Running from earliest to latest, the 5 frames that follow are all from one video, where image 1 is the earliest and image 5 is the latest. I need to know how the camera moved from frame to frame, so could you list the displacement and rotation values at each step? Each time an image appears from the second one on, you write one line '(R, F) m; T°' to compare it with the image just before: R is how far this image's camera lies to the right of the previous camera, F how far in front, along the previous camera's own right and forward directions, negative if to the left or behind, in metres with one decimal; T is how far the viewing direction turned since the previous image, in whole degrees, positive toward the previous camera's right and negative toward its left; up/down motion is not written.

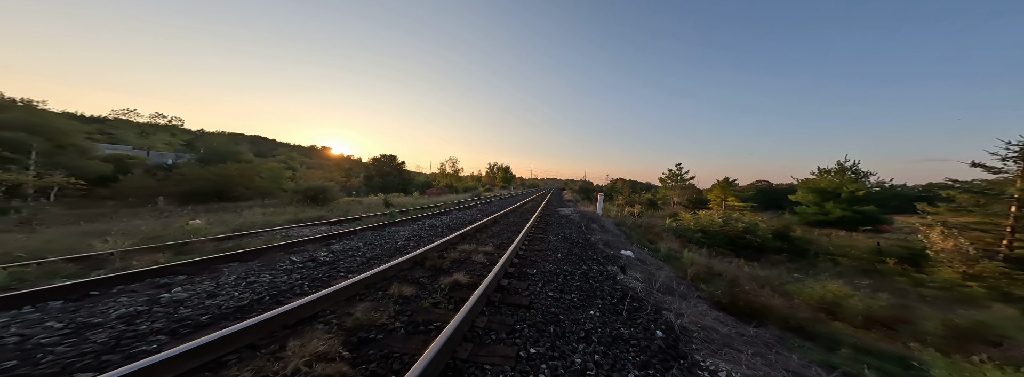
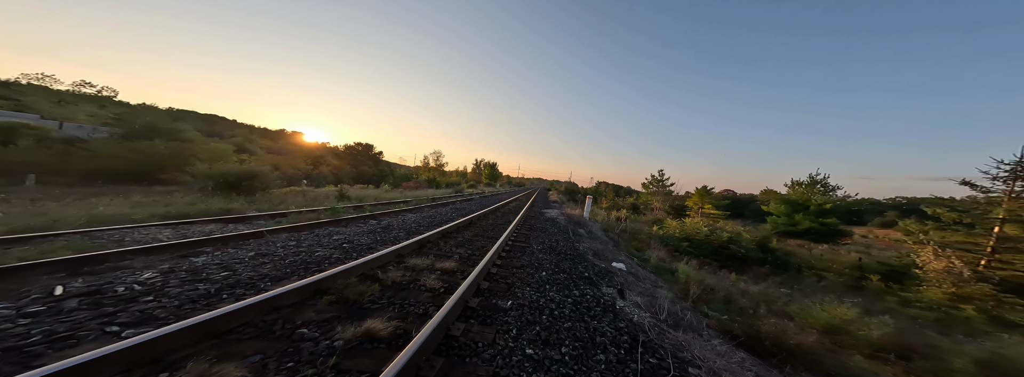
(+0.1, +1.0) m; +4°
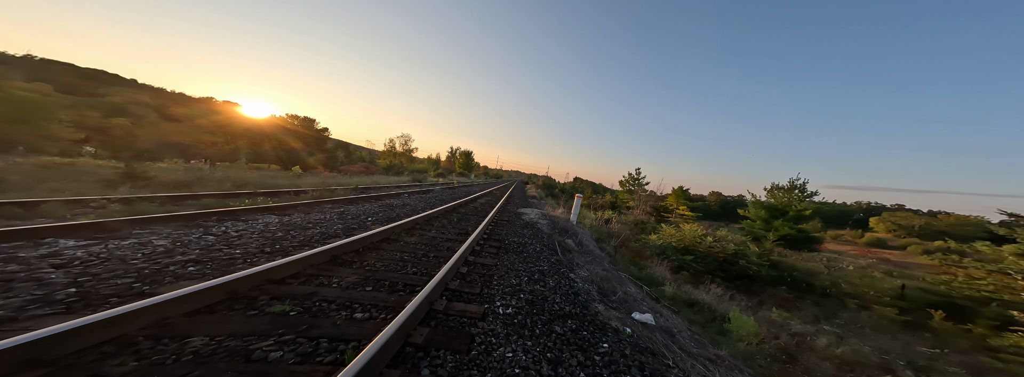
(+0.4, +2.9) m; +5°
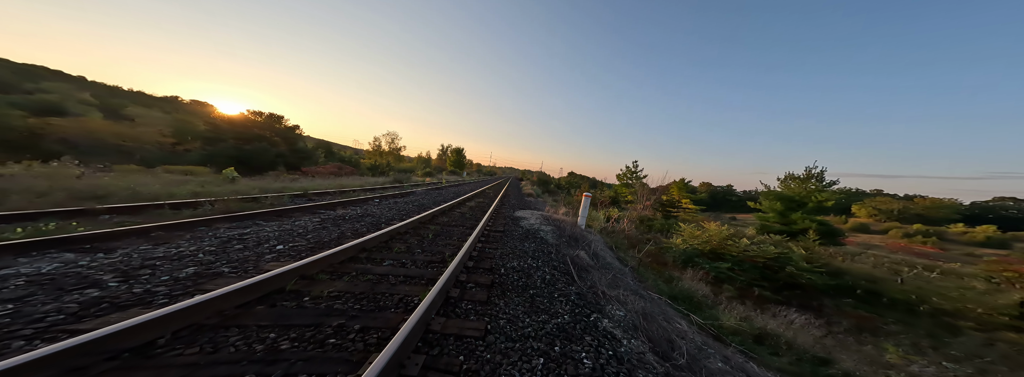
(0.0, +1.7) m; 0°
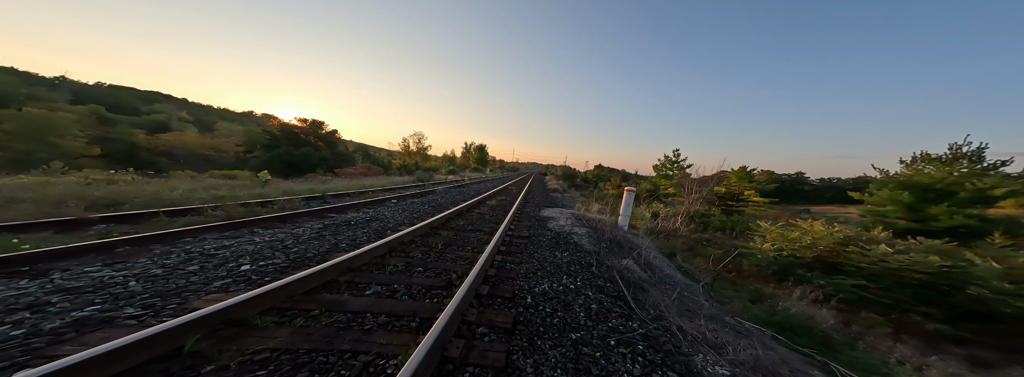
(+0.1, +1.0) m; -9°
